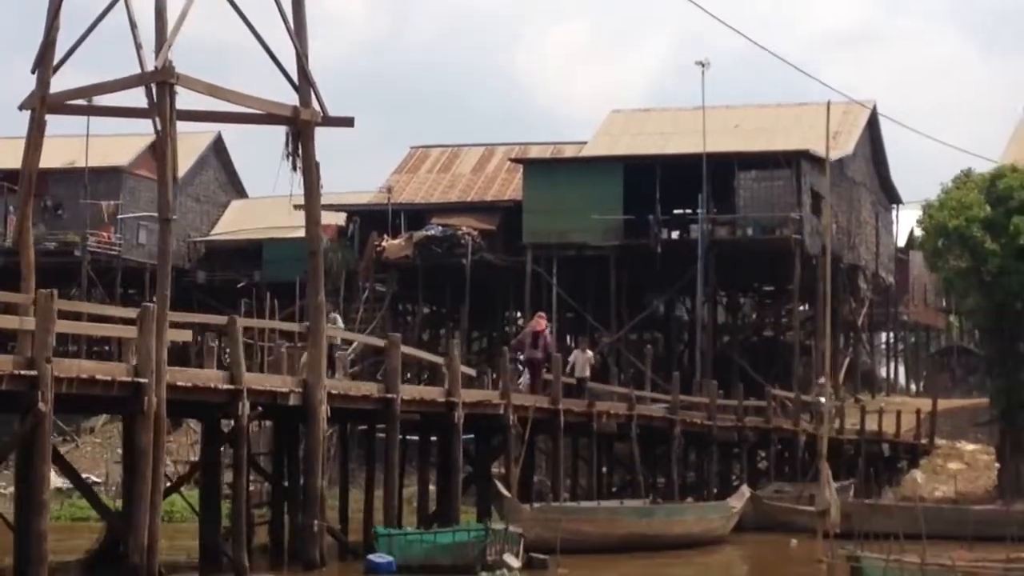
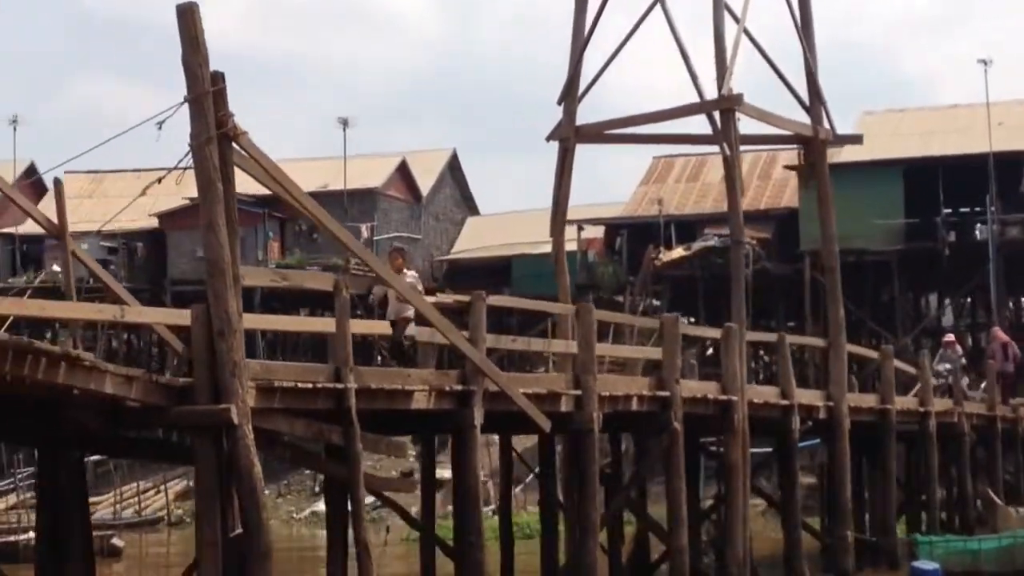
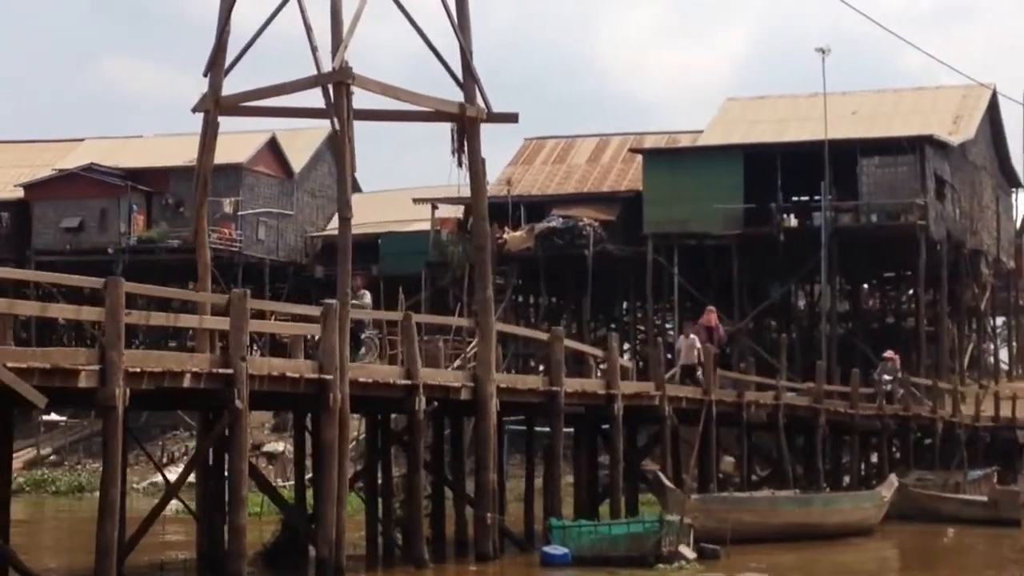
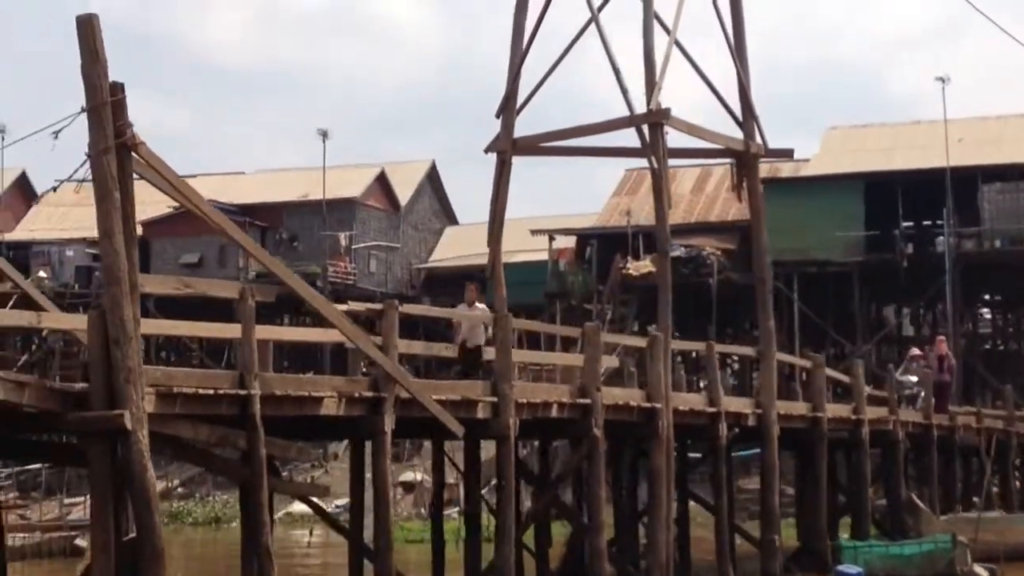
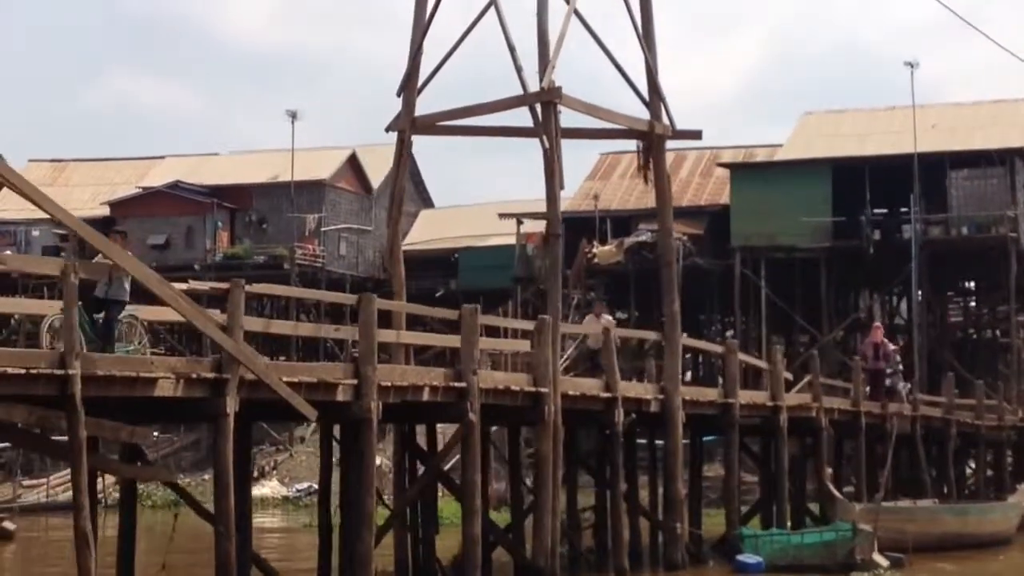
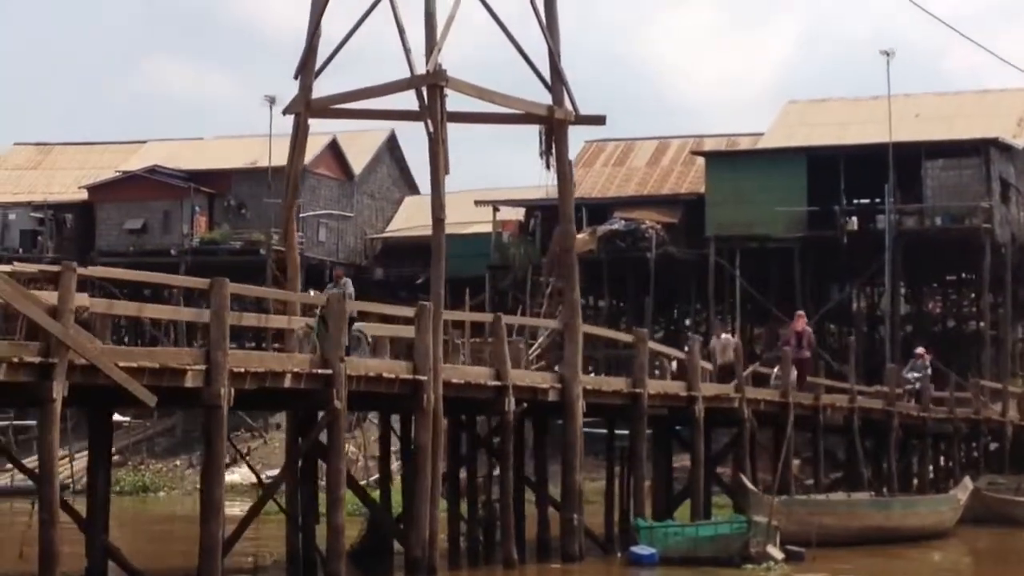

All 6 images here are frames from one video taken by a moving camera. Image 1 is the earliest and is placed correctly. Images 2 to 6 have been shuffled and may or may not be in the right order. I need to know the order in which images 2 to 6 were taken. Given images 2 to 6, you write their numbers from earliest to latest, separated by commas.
3, 6, 5, 4, 2
